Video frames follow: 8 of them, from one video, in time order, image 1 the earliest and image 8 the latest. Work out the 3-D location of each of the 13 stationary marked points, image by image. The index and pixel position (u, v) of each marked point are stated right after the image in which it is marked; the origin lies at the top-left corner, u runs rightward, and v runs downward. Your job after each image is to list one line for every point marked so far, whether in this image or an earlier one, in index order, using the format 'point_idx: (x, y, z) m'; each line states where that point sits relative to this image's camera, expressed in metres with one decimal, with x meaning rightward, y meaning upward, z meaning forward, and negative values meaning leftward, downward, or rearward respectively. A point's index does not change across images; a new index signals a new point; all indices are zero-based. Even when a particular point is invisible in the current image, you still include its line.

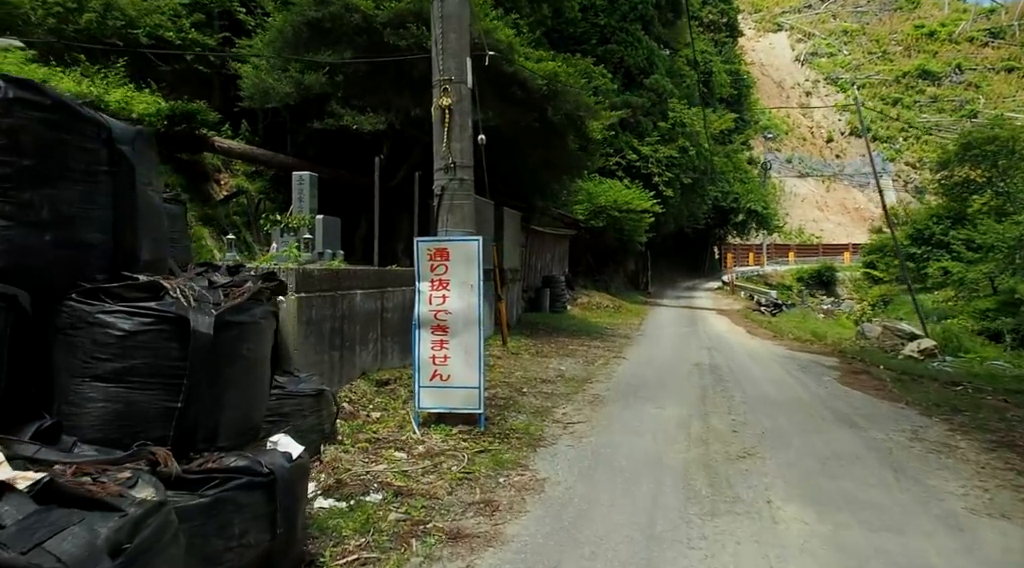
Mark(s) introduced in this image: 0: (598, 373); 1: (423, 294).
0: (+1.1, -1.2, +10.8) m
1: (-0.7, -0.1, +6.6) m
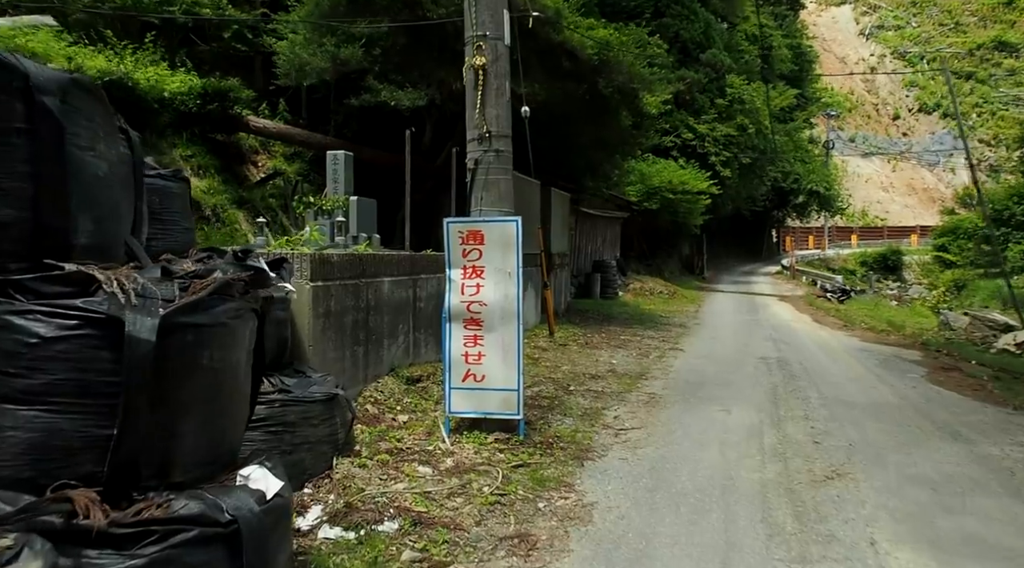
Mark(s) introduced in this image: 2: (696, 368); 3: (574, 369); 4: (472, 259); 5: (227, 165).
0: (+1.7, -1.0, +9.9) m
1: (-0.4, 0.0, +5.8) m
2: (+2.3, -1.1, +9.7) m
3: (+0.7, -1.0, +9.3) m
4: (-0.3, +0.2, +5.8) m
5: (-4.9, +2.0, +13.9) m
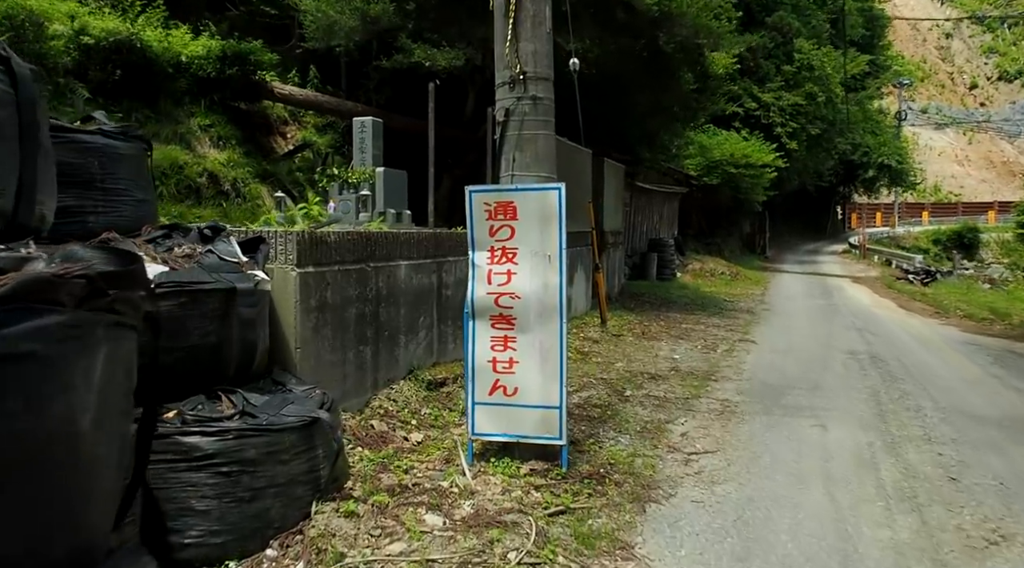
0: (+2.2, -0.8, +8.5) m
1: (-0.2, +0.1, +4.5) m
2: (+2.7, -0.9, +8.3) m
3: (+1.2, -0.8, +8.0) m
4: (-0.1, +0.2, +4.5) m
5: (-4.1, +2.3, +12.8) m
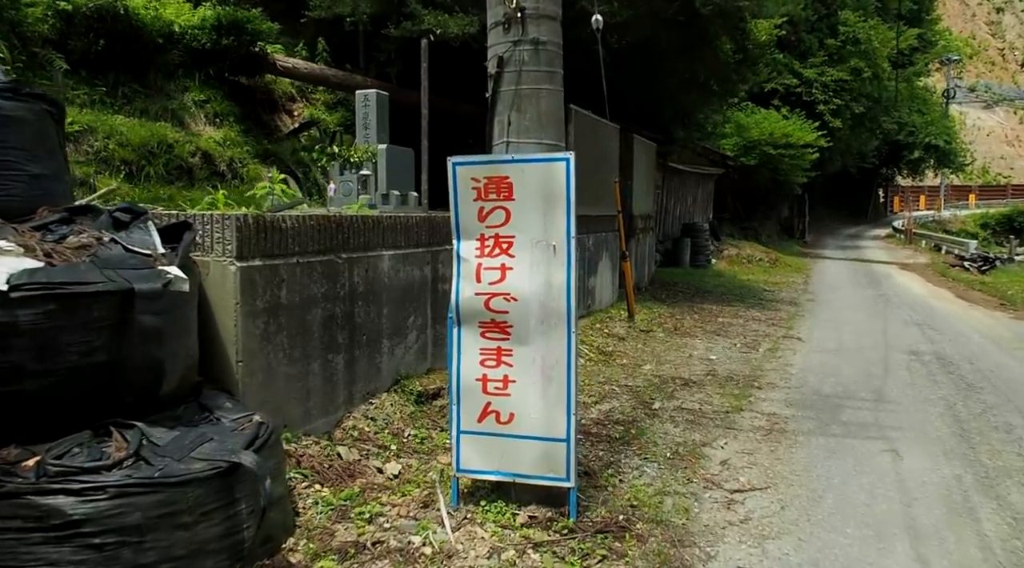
0: (+2.3, -0.8, +7.4) m
1: (-0.2, +0.1, +3.6) m
2: (+2.9, -0.8, +7.2) m
3: (+1.3, -0.8, +7.0) m
4: (-0.1, +0.3, +3.5) m
5: (-3.8, +2.5, +12.0) m
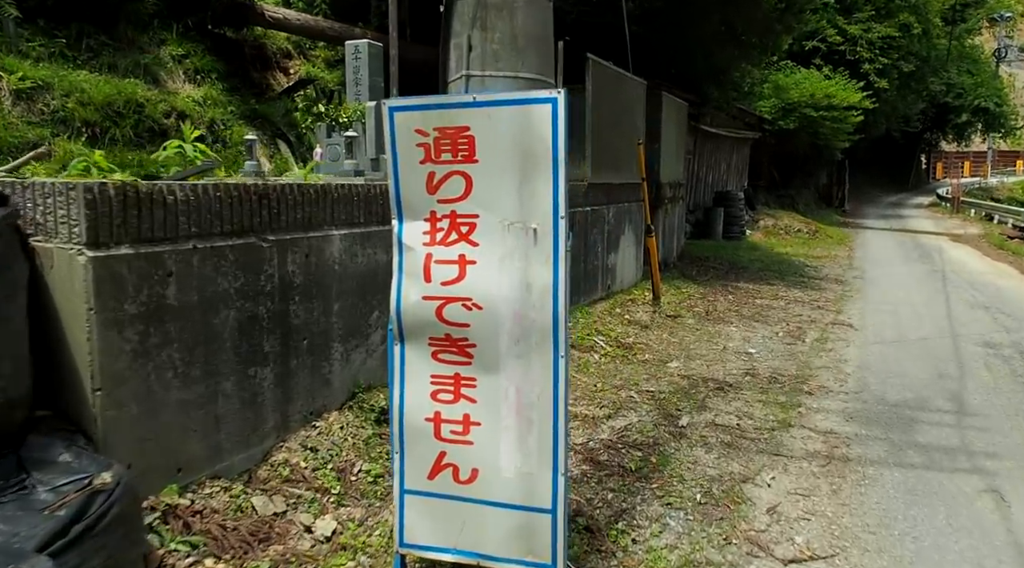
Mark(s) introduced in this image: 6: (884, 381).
0: (+2.3, -0.6, +6.3) m
1: (-0.3, +0.1, +2.5) m
2: (+2.9, -0.7, +6.1) m
3: (+1.3, -0.6, +5.9) m
4: (-0.2, +0.3, +2.4) m
5: (-3.6, +2.9, +10.9) m
6: (+2.7, -0.7, +5.9) m
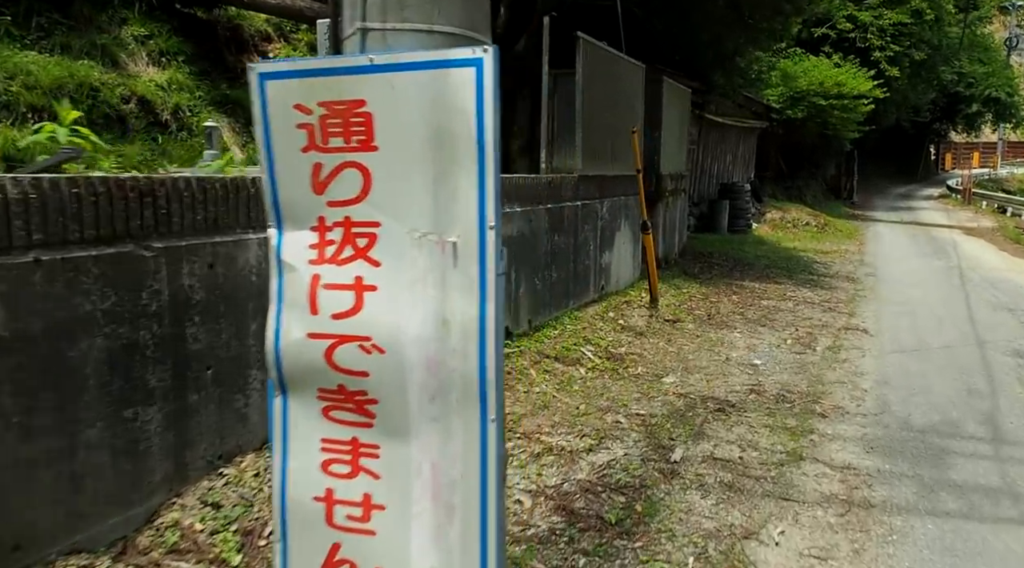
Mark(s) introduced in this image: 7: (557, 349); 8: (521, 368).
0: (+2.2, -0.7, +5.6) m
1: (-0.5, 0.0, +1.8) m
2: (+2.7, -0.7, +5.4) m
3: (+1.1, -0.7, +5.2) m
4: (-0.4, +0.2, +1.8) m
5: (-3.7, +2.9, +10.2) m
6: (+2.5, -0.7, +5.2) m
7: (+0.3, -0.5, +5.7) m
8: (+0.1, -0.5, +5.1) m
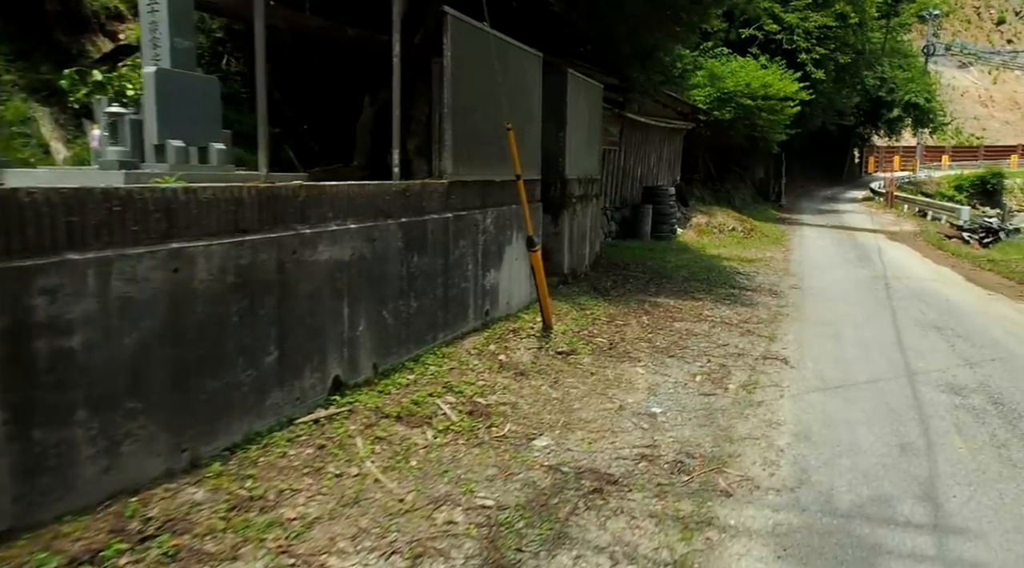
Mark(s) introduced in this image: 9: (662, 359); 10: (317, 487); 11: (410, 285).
0: (+1.3, -0.9, +4.6) m
1: (-1.1, -0.2, +0.6) m
2: (+1.8, -0.9, +4.4) m
3: (+0.2, -0.9, +4.1) m
4: (-1.0, 0.0, +0.5) m
5: (-5.0, +2.7, +8.7) m
6: (+1.6, -0.9, +4.2) m
7: (-0.6, -0.7, +4.5) m
8: (-0.8, -0.7, +3.9) m
9: (+1.2, -0.6, +6.5) m
10: (-0.8, -0.8, +3.4) m
11: (-0.7, 0.0, +5.2) m
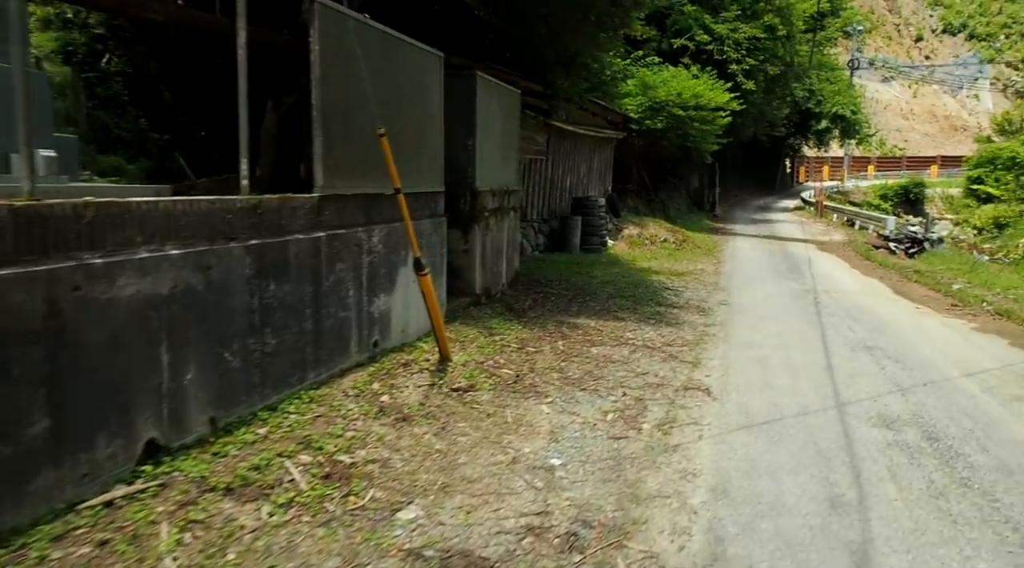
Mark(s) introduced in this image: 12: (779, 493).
0: (+0.6, -1.0, +3.9) m
1: (-1.5, -0.3, -0.3) m
2: (+1.2, -1.1, +3.7) m
3: (-0.4, -1.0, +3.3) m
4: (-1.3, -0.2, -0.3) m
5: (-5.9, +2.4, +7.6) m
6: (+1.0, -1.1, +3.5) m
7: (-1.2, -0.8, +3.7) m
8: (-1.4, -0.9, +3.1) m
9: (+0.4, -0.8, +5.8) m
10: (-1.3, -1.0, +2.5) m
11: (-1.3, -0.2, +4.4) m
12: (+1.4, -1.0, +4.1) m
